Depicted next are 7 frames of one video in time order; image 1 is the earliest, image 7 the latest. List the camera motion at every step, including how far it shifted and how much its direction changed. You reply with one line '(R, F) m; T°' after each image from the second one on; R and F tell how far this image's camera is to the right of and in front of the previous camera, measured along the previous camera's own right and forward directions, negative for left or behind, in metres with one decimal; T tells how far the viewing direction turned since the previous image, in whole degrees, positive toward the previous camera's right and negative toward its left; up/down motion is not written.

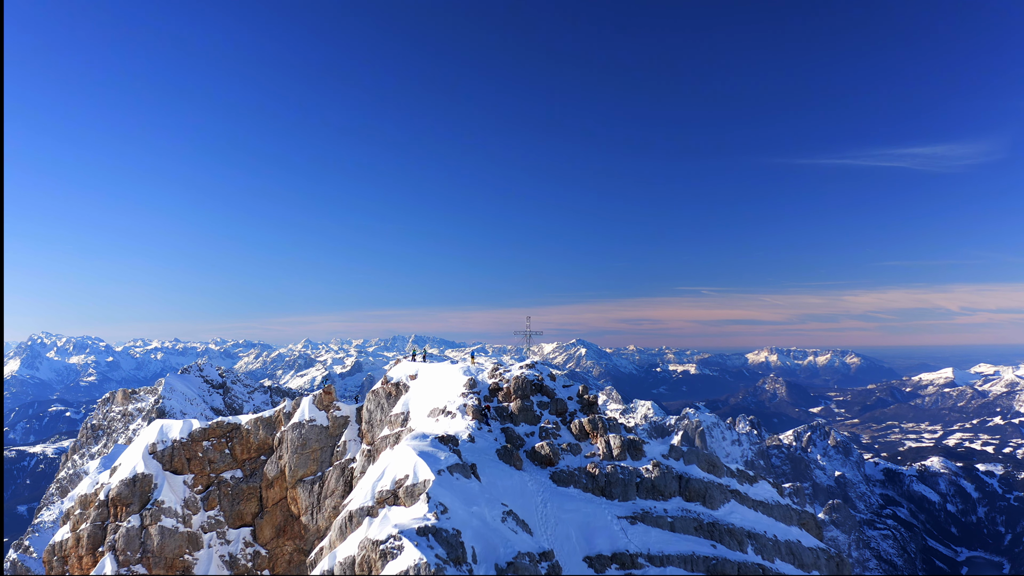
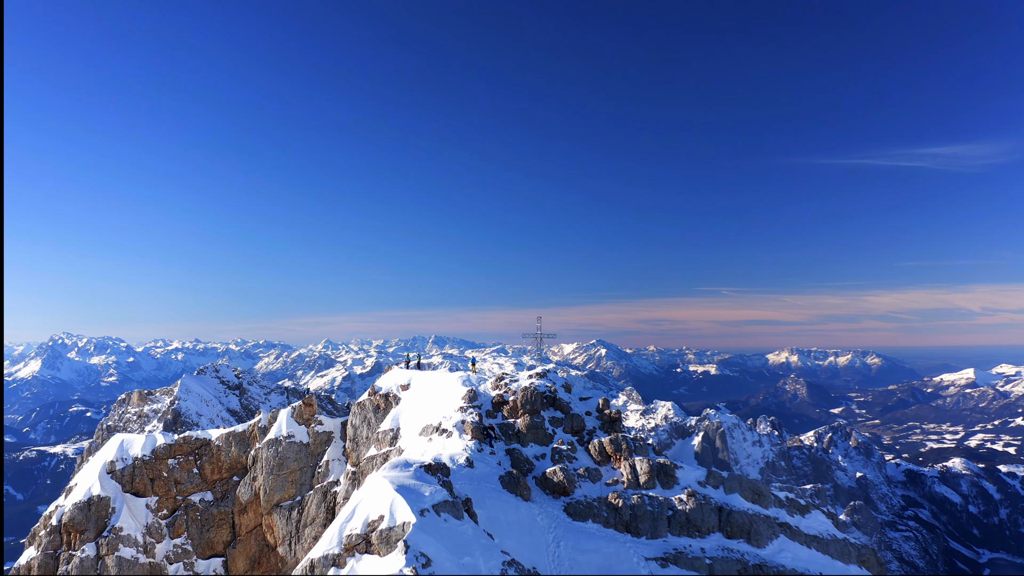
(+2.6, +13.1) m; -2°
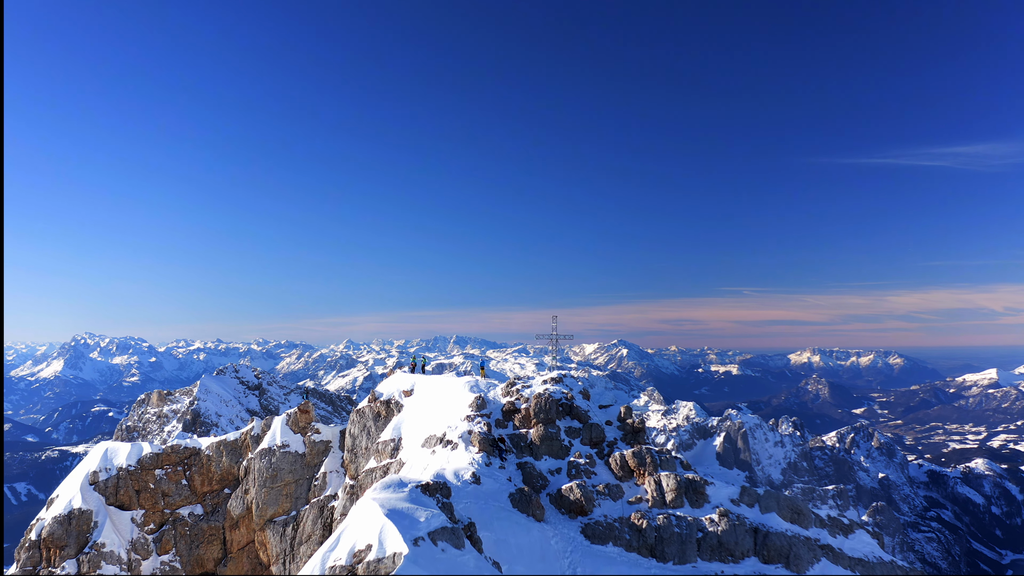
(+1.5, +8.0) m; -2°
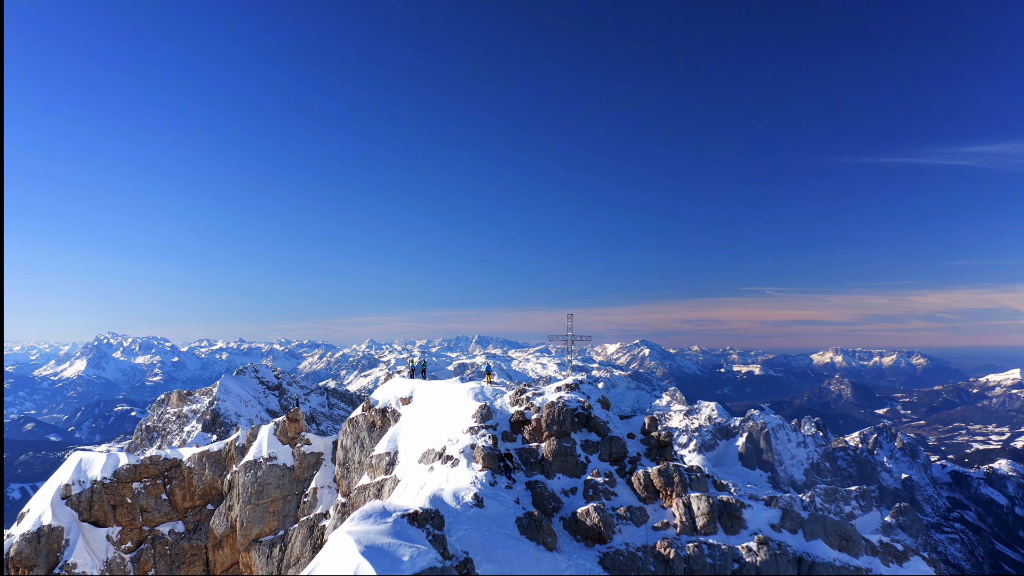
(+2.1, +8.8) m; -3°
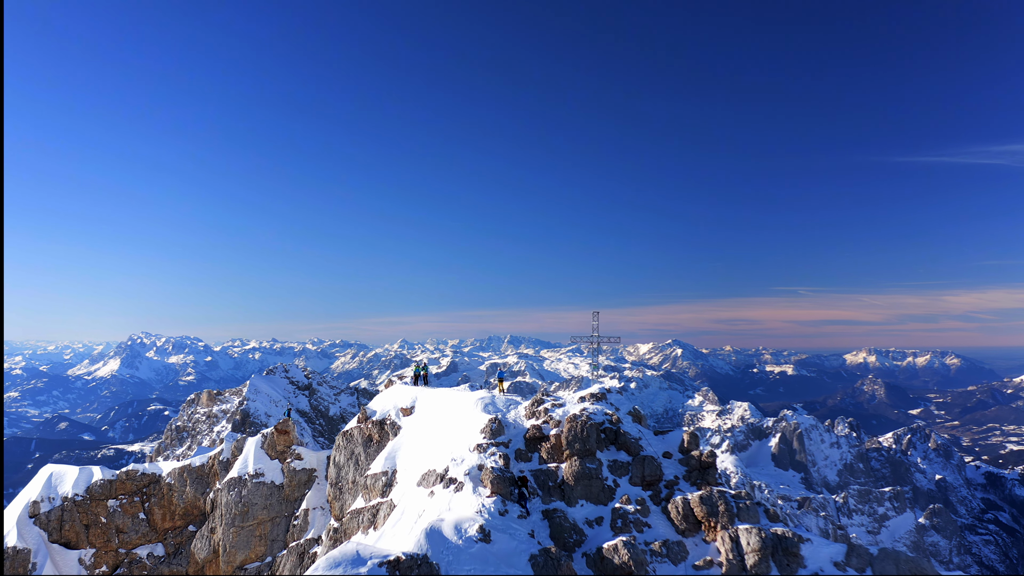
(+2.3, +10.6) m; -4°
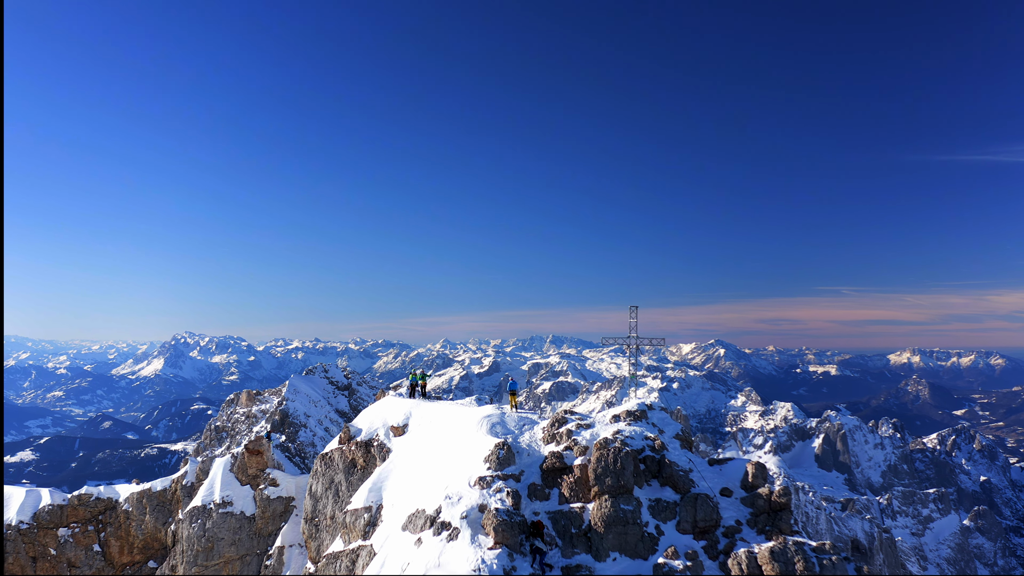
(+3.4, +13.8) m; -5°
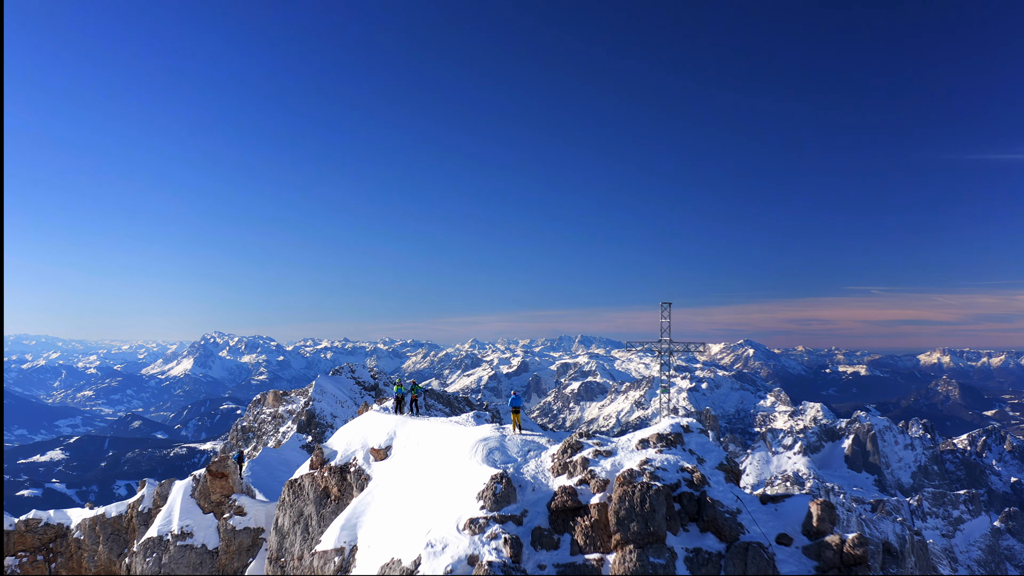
(+2.8, +9.9) m; -4°
